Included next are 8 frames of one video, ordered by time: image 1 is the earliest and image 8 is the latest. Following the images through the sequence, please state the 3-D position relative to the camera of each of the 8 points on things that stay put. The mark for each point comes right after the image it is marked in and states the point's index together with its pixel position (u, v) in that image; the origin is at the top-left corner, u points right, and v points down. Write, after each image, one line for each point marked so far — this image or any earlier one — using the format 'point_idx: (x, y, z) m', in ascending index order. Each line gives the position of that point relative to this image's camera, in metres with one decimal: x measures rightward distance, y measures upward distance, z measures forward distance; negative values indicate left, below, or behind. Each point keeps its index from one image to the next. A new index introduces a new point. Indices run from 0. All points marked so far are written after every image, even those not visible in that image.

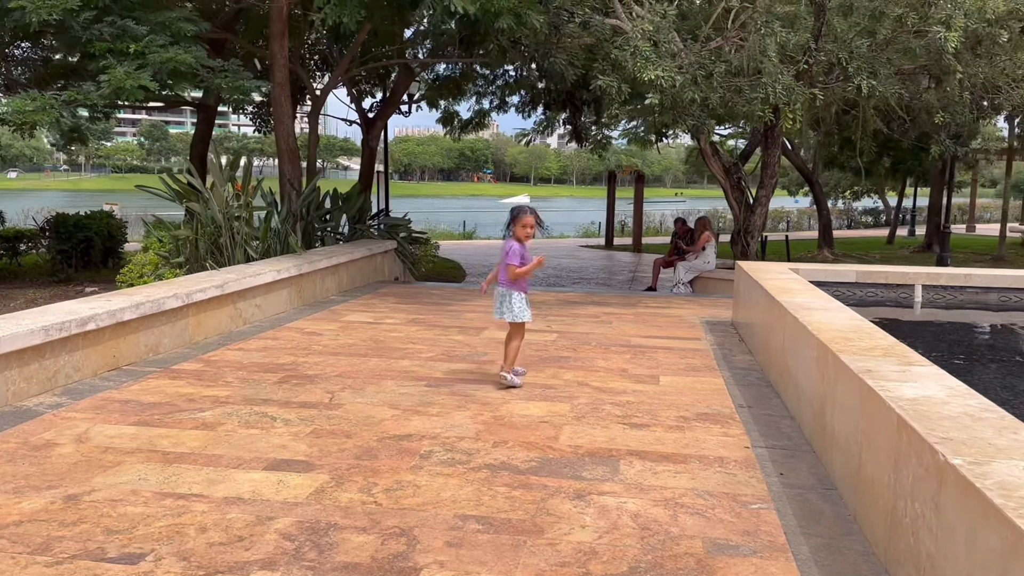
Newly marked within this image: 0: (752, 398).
0: (+1.4, -0.7, +5.2) m
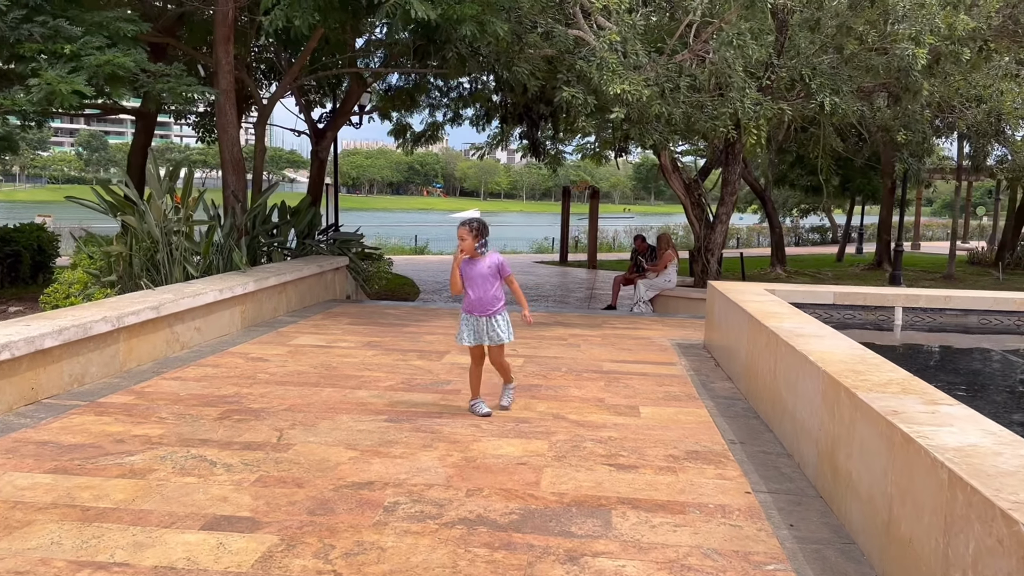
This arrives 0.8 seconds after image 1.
0: (+1.3, -0.8, +4.8) m
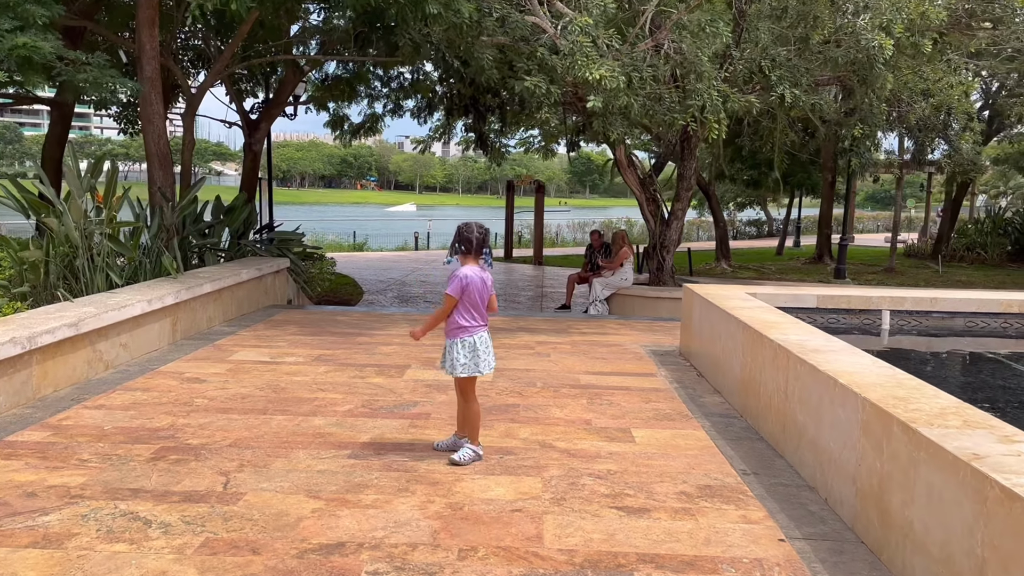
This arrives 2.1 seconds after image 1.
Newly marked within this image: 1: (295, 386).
0: (+1.2, -0.9, +4.3) m
1: (-1.4, -0.6, +5.6) m
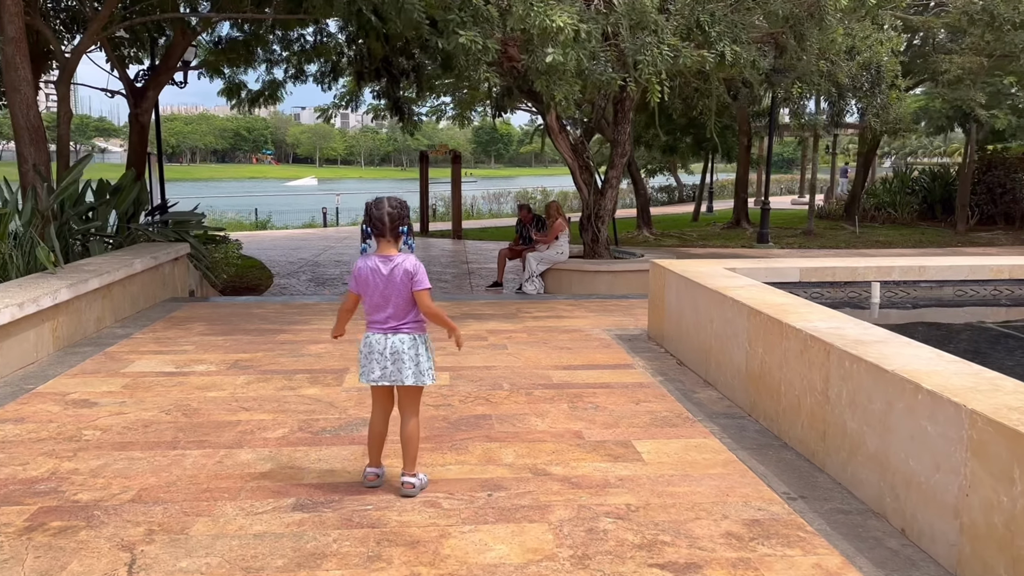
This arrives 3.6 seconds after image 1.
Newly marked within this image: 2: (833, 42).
0: (+1.1, -0.8, +3.6) m
1: (-1.6, -0.6, +4.6) m
2: (+4.8, +3.7, +12.8) m
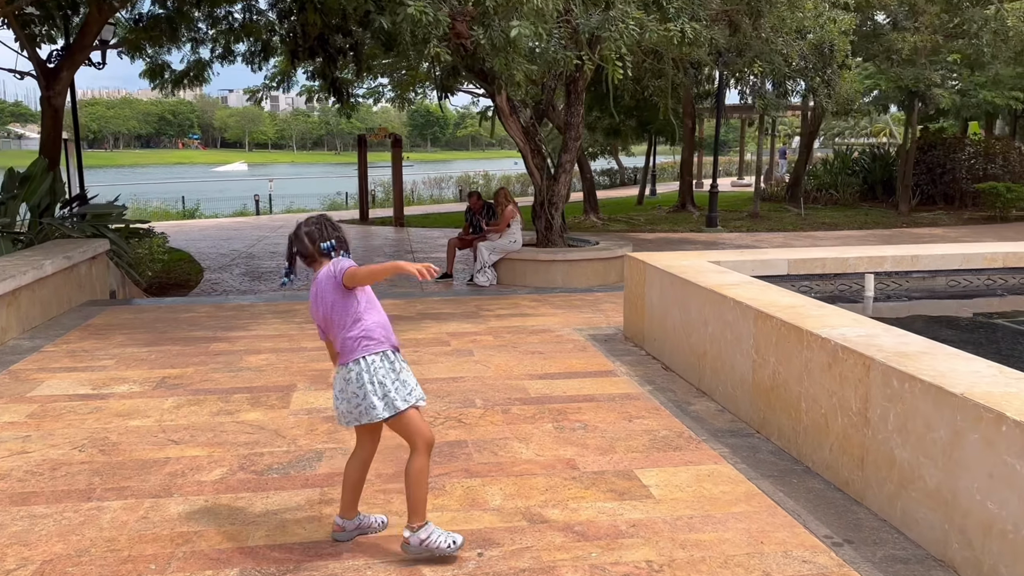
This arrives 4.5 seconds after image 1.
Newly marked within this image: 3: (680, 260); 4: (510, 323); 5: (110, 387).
0: (+1.1, -0.8, +3.1) m
1: (-1.7, -0.7, +3.9) m
2: (+4.0, +3.9, +12.5) m
3: (+1.1, +0.2, +5.4) m
4: (0.0, -0.3, +6.4) m
5: (-2.2, -0.5, +4.8) m
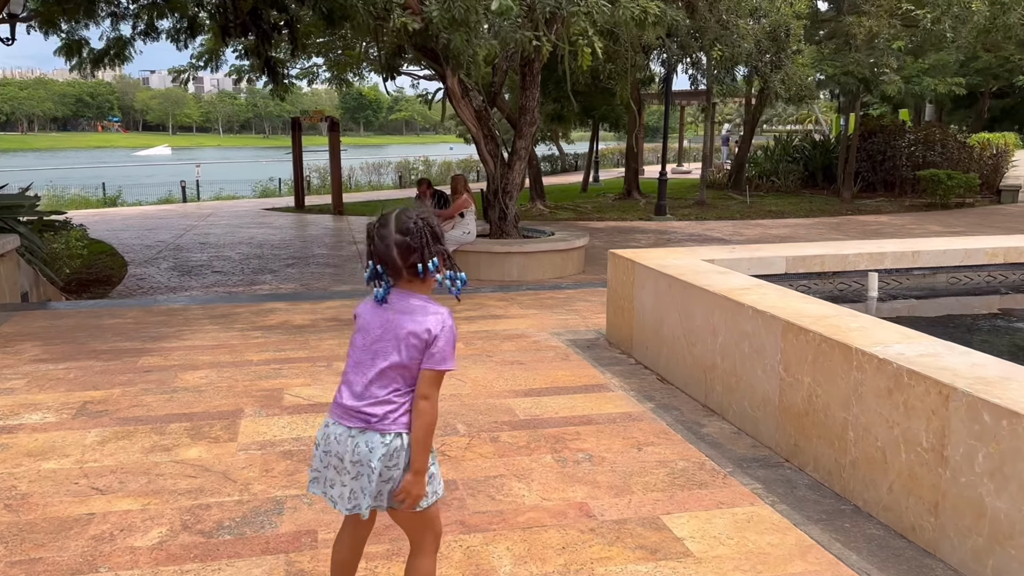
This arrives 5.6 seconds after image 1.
0: (+1.2, -0.8, +2.6) m
1: (-1.7, -0.7, +3.2) m
2: (+3.3, +4.0, +12.1) m
3: (+0.9, +0.2, +4.9) m
4: (-0.2, -0.3, +5.8) m
5: (-2.3, -0.6, +4.0) m
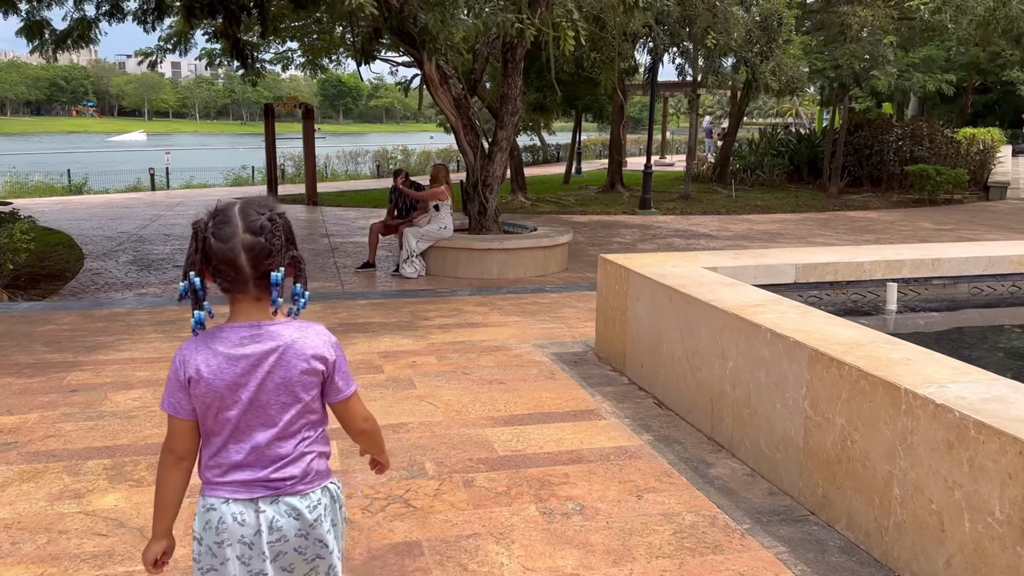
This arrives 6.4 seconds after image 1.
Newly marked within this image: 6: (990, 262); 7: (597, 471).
0: (+1.1, -0.9, +2.1) m
1: (-1.8, -0.8, +2.6) m
2: (+3.0, +4.1, +11.6) m
3: (+0.8, +0.1, +4.3) m
4: (-0.4, -0.3, +5.2) m
5: (-2.4, -0.6, +3.4) m
6: (+2.7, +0.1, +4.9) m
7: (+0.3, -0.7, +3.2) m
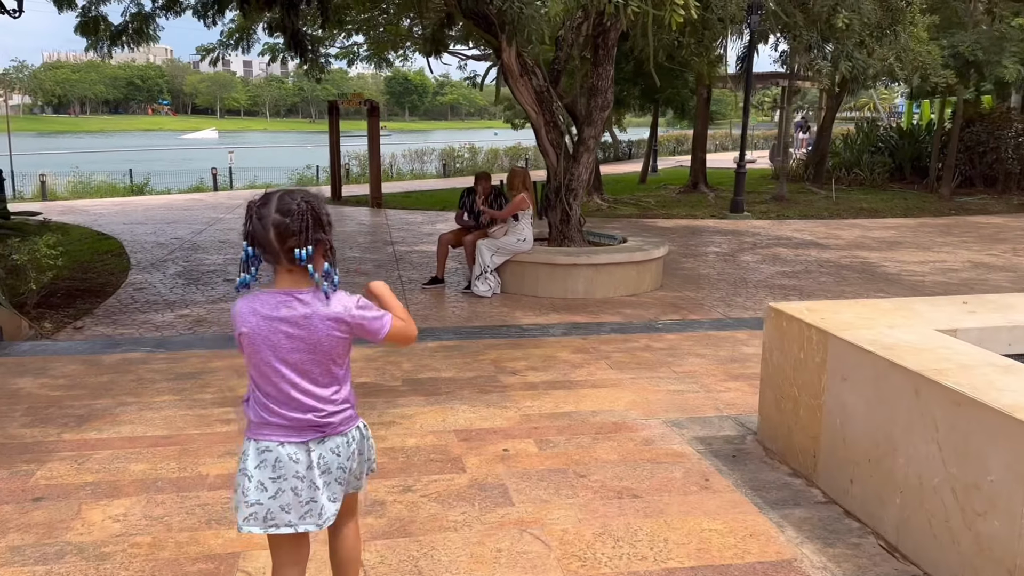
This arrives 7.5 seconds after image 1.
0: (+1.4, -1.2, +0.6) m
1: (-1.4, -1.0, +1.3) m
2: (+4.1, +3.8, +10.0) m
3: (+1.3, -0.1, +2.9) m
4: (+0.2, -0.5, +3.9) m
5: (-2.0, -0.9, +2.2) m
6: (+3.3, -0.1, +3.3) m
7: (+0.7, -1.0, +1.9) m
